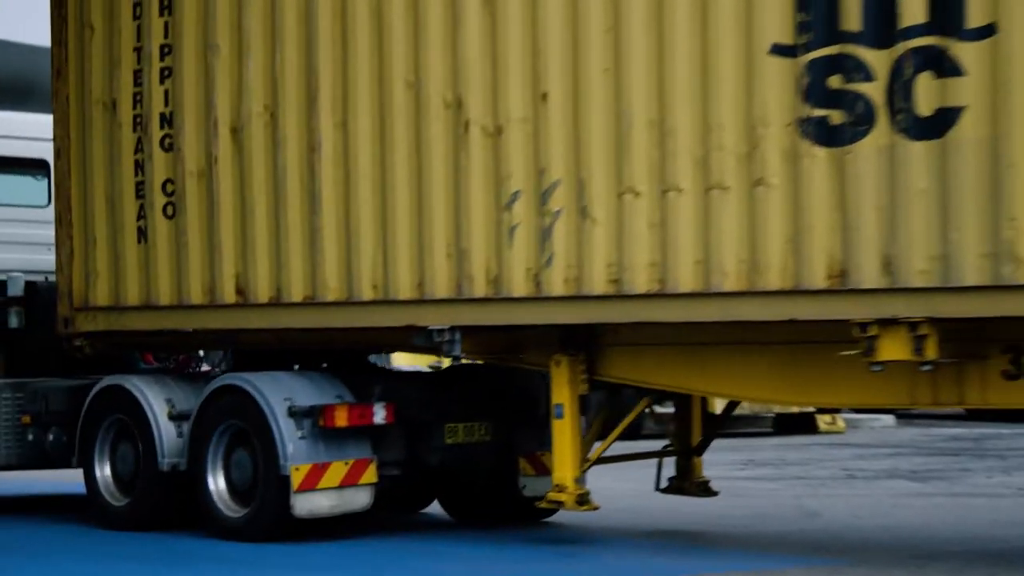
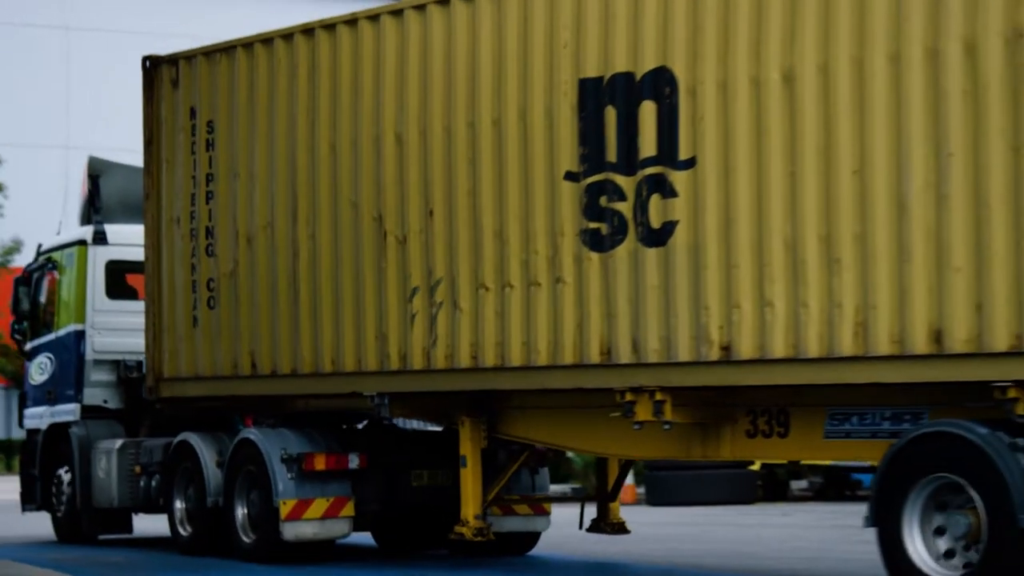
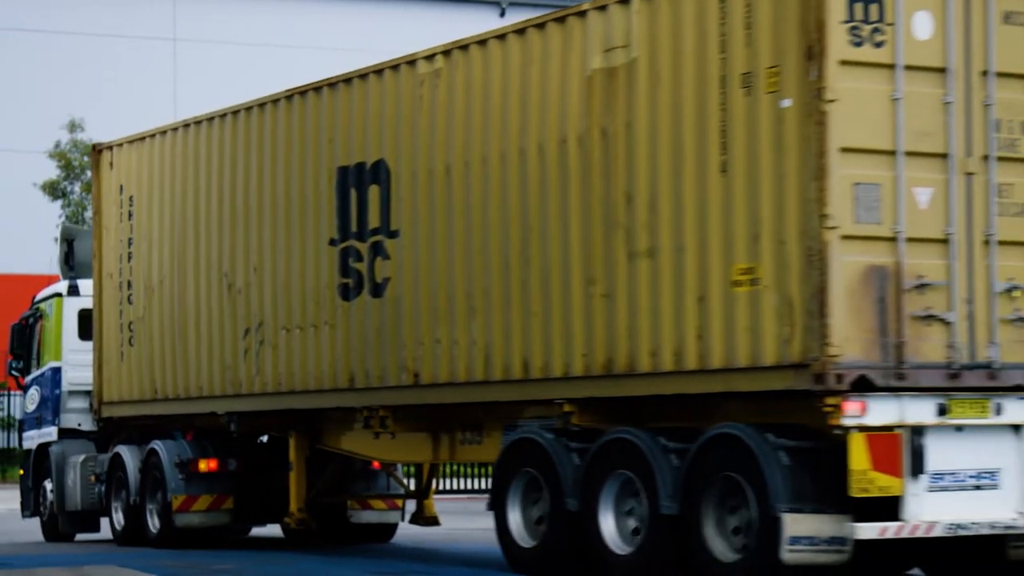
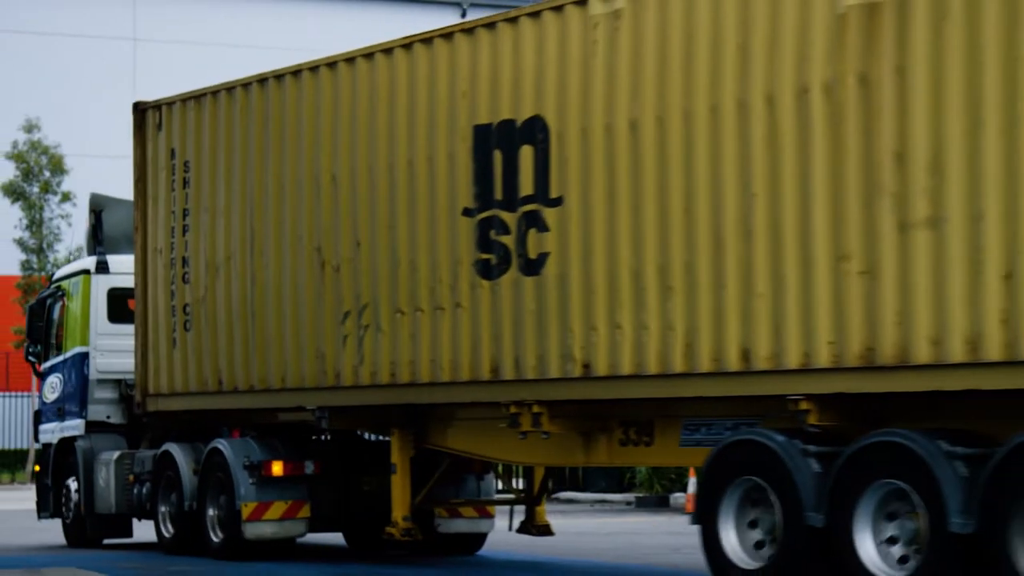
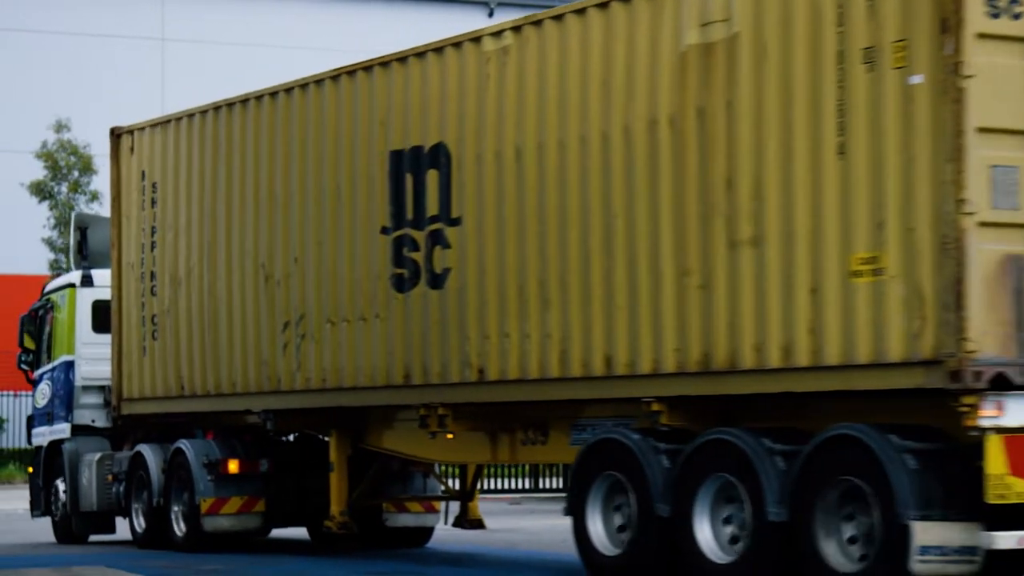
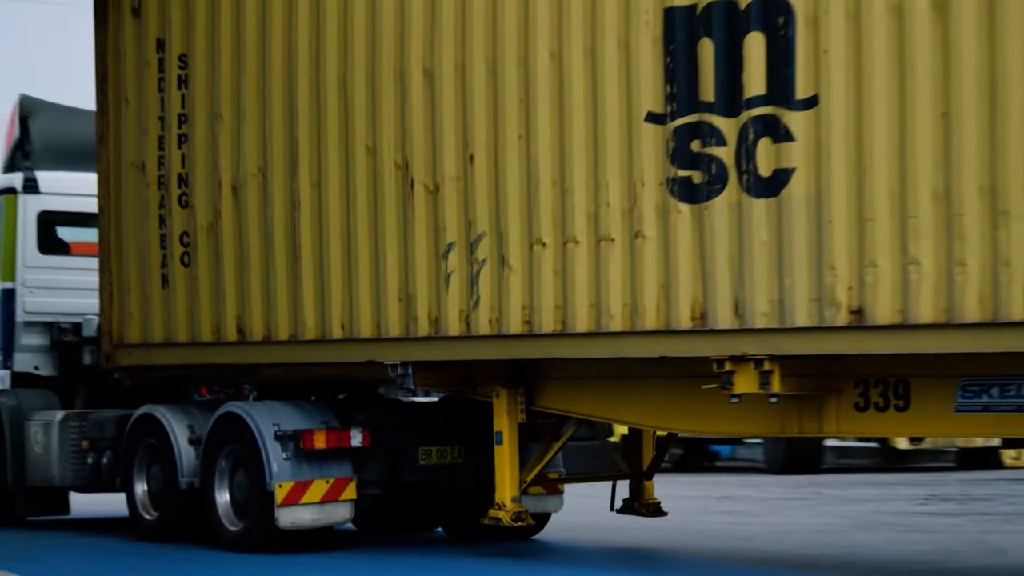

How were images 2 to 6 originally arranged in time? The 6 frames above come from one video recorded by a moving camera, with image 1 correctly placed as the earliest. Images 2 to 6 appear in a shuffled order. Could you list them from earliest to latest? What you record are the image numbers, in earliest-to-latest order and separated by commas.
6, 2, 4, 5, 3
